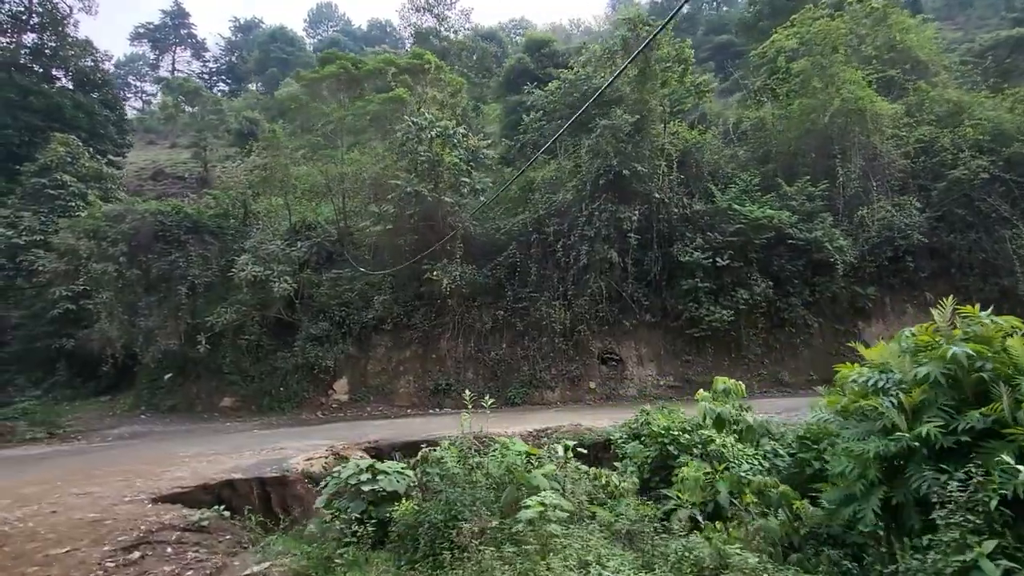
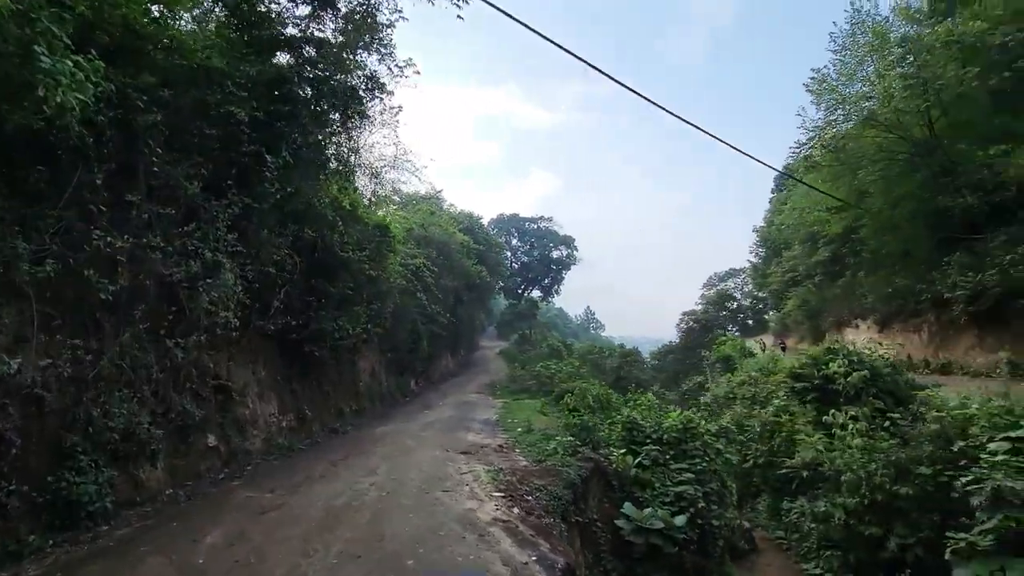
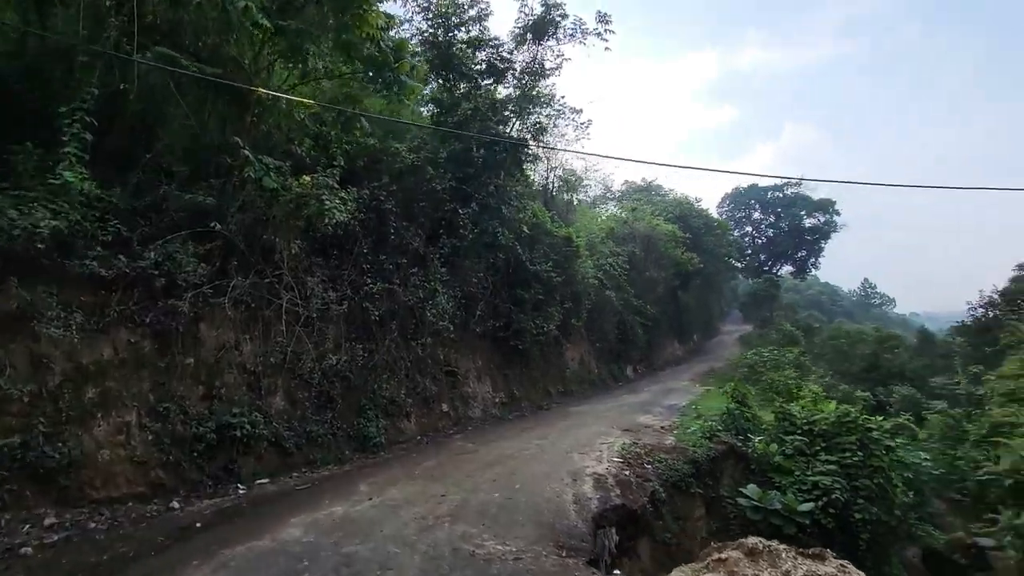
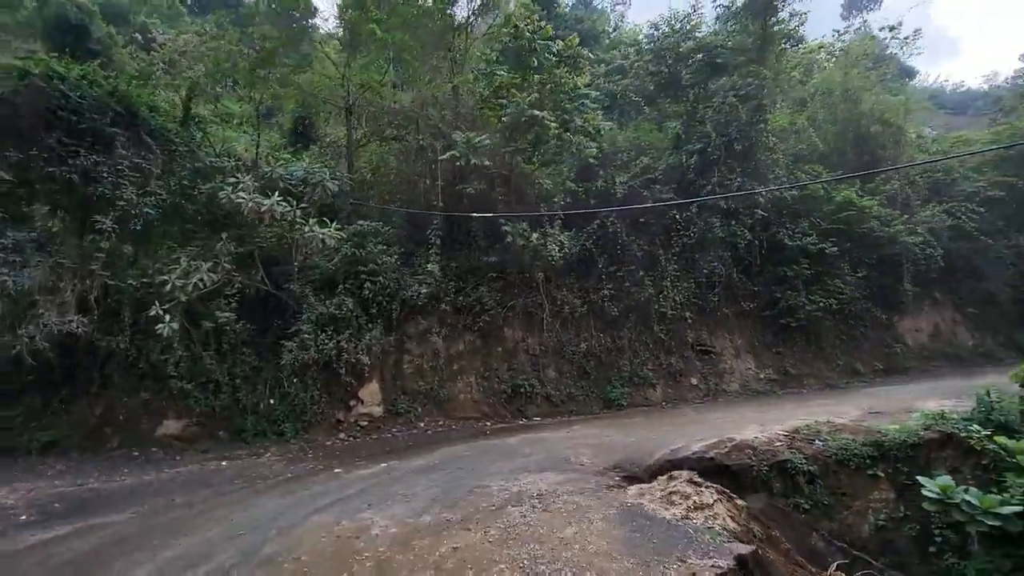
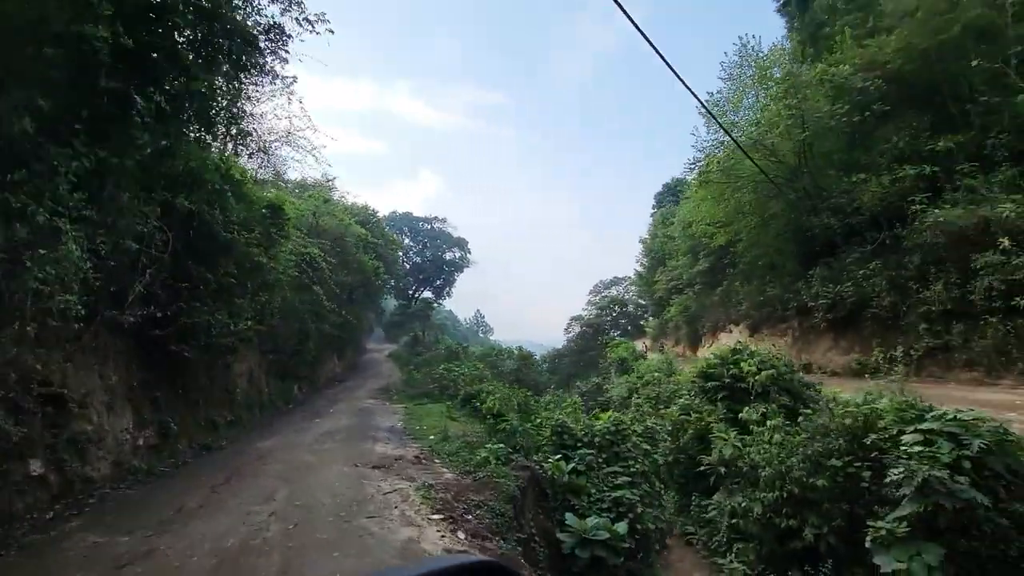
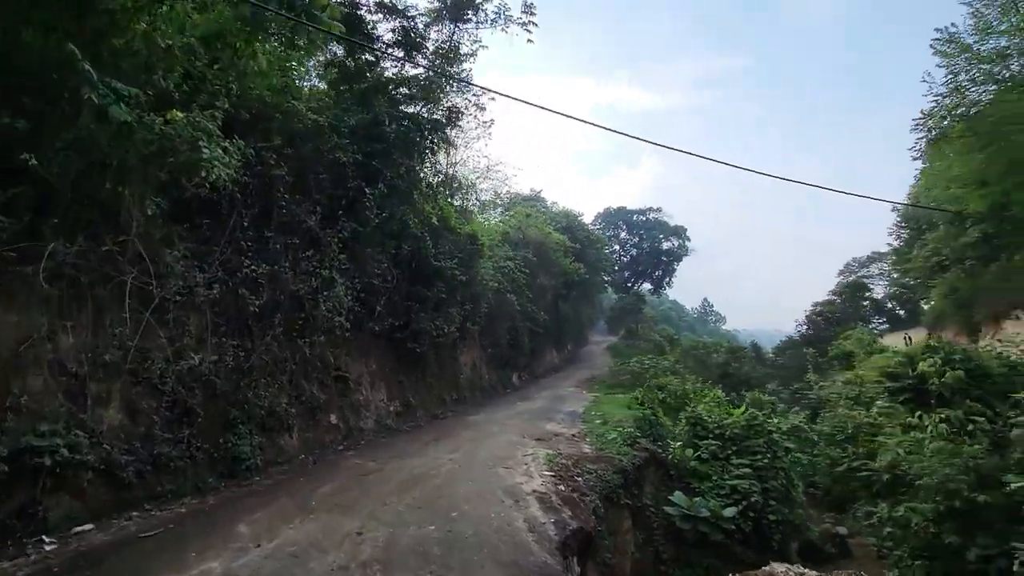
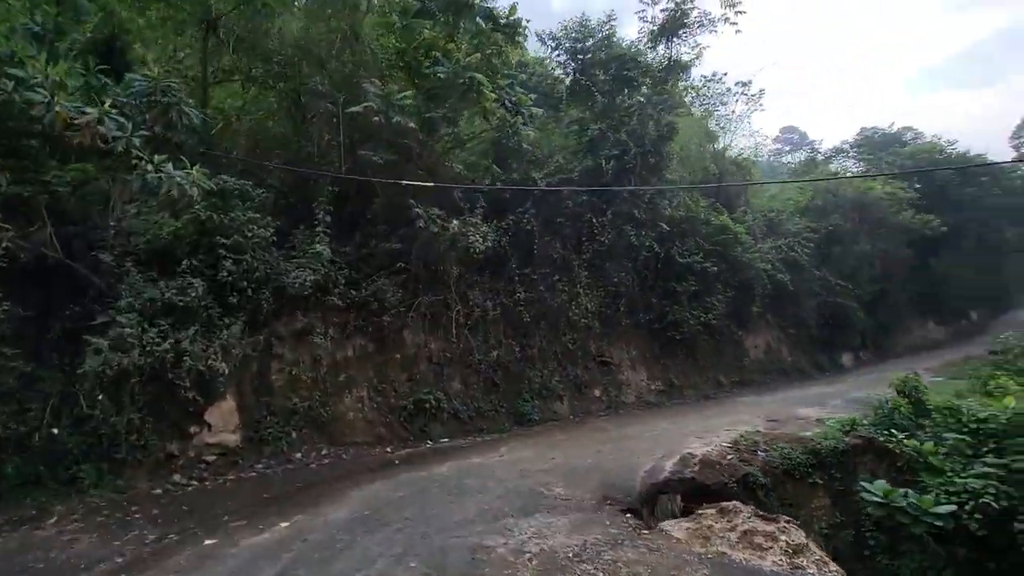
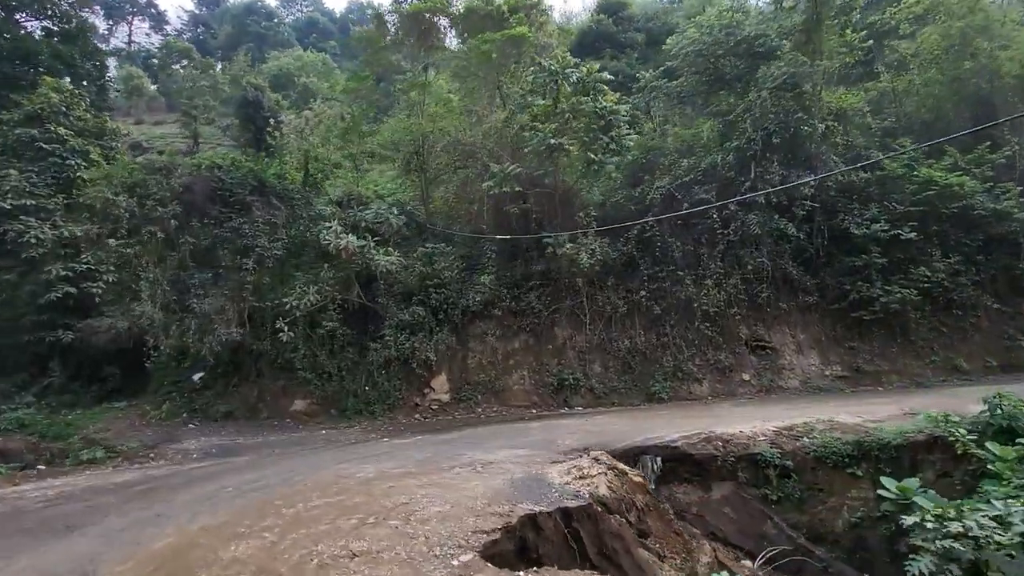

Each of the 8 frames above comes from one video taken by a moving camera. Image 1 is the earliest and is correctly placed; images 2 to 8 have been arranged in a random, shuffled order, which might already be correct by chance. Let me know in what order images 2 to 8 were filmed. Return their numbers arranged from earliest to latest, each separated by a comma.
8, 4, 7, 3, 6, 2, 5
